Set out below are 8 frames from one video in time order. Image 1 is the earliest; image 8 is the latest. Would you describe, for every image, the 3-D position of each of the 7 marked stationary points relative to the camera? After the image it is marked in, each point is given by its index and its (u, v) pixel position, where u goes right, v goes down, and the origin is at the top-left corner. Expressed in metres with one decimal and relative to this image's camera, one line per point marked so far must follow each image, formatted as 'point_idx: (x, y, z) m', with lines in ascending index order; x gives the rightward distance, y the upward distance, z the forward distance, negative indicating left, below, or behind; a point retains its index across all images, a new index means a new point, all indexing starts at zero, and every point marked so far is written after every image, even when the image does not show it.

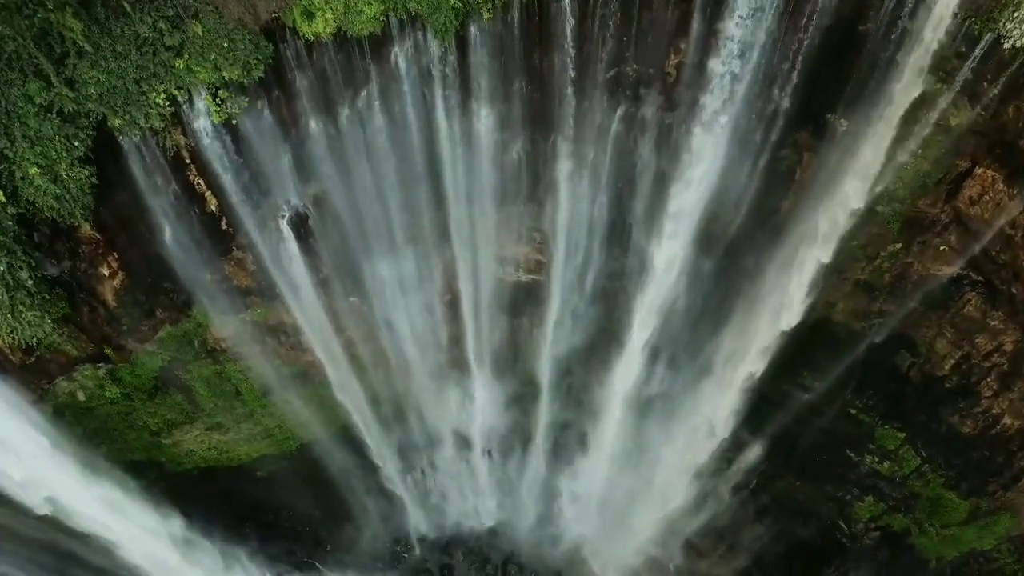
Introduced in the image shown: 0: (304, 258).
0: (-3.1, +0.6, +10.1) m
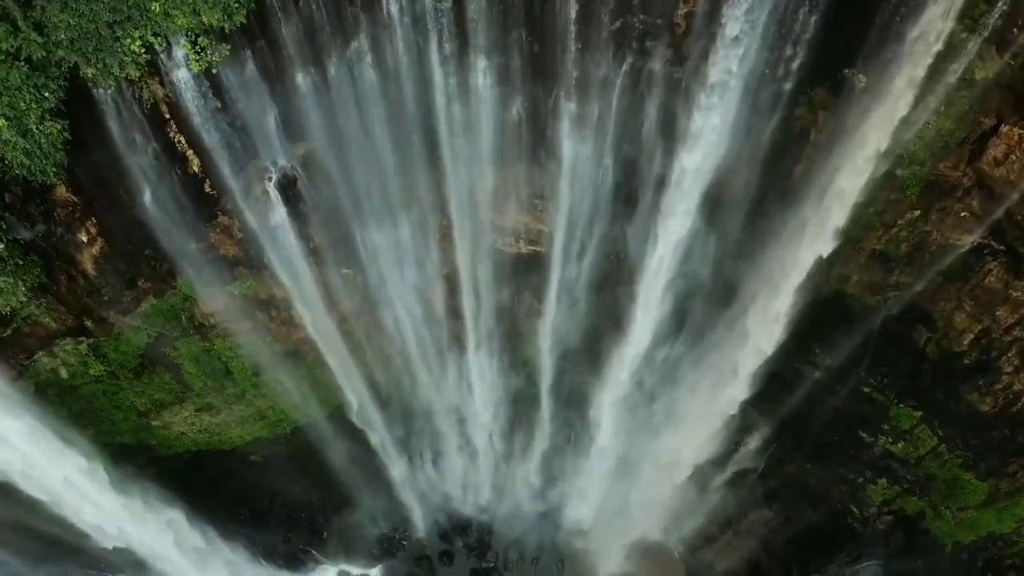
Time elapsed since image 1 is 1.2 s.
0: (-3.1, +1.0, +9.7) m
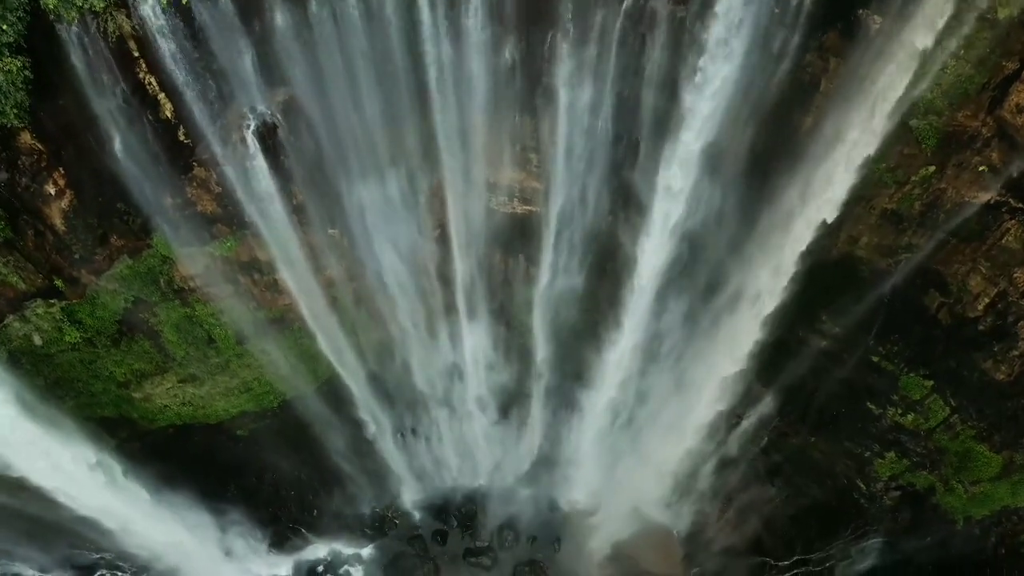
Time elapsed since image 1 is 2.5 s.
0: (-3.2, +1.5, +9.2) m
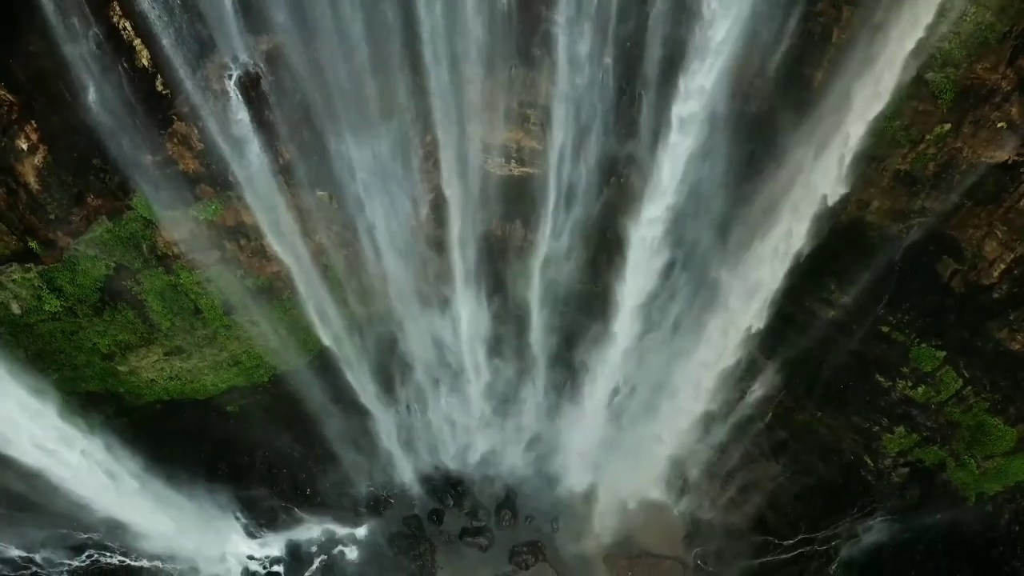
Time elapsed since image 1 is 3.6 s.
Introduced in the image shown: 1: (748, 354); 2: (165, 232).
0: (-3.2, +1.9, +8.8) m
1: (+3.9, -1.1, +11.5) m
2: (-4.7, +0.7, +9.3) m
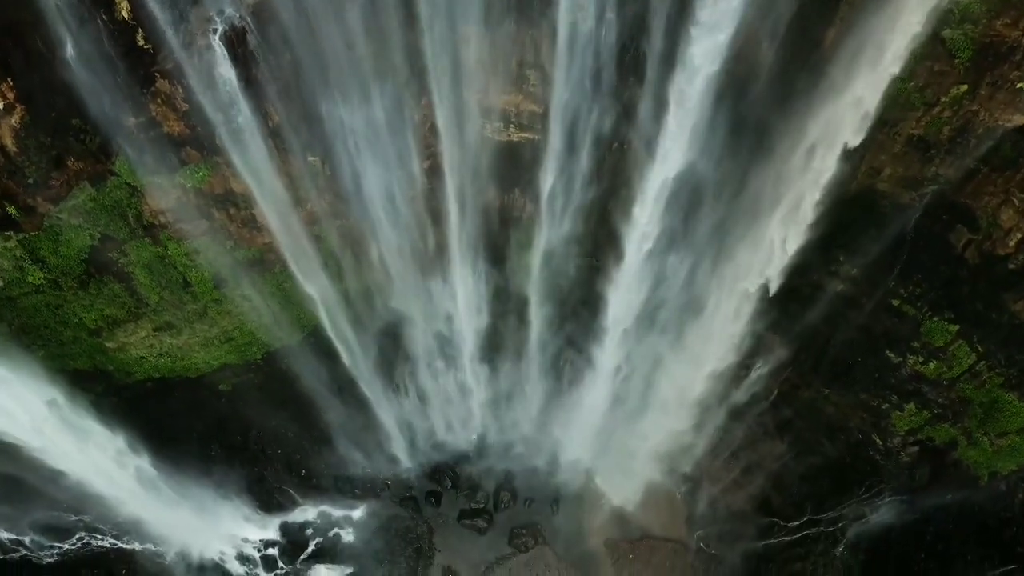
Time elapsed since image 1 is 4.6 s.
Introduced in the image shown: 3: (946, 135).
0: (-3.2, +2.3, +8.5) m
1: (+3.9, -0.7, +11.2) m
2: (-4.7, +1.1, +9.0) m
3: (+5.3, +1.9, +8.4) m
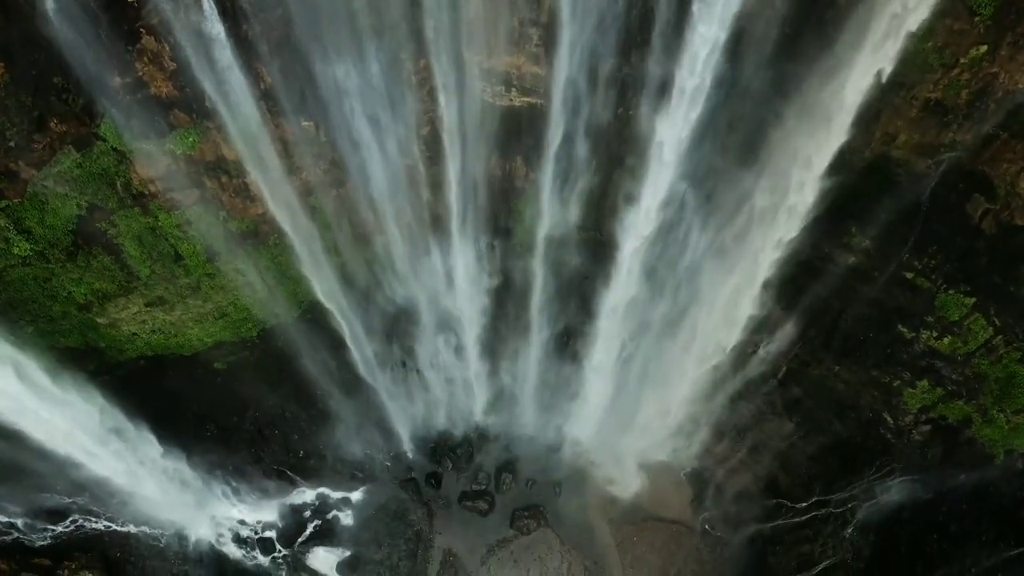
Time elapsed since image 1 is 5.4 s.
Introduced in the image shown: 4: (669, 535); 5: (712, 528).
0: (-3.2, +2.7, +8.2) m
1: (+3.9, -0.3, +10.9) m
2: (-4.6, +1.5, +8.6) m
3: (+5.3, +2.2, +8.1) m
4: (+2.8, -4.3, +12.2) m
5: (+3.6, -4.3, +12.3) m
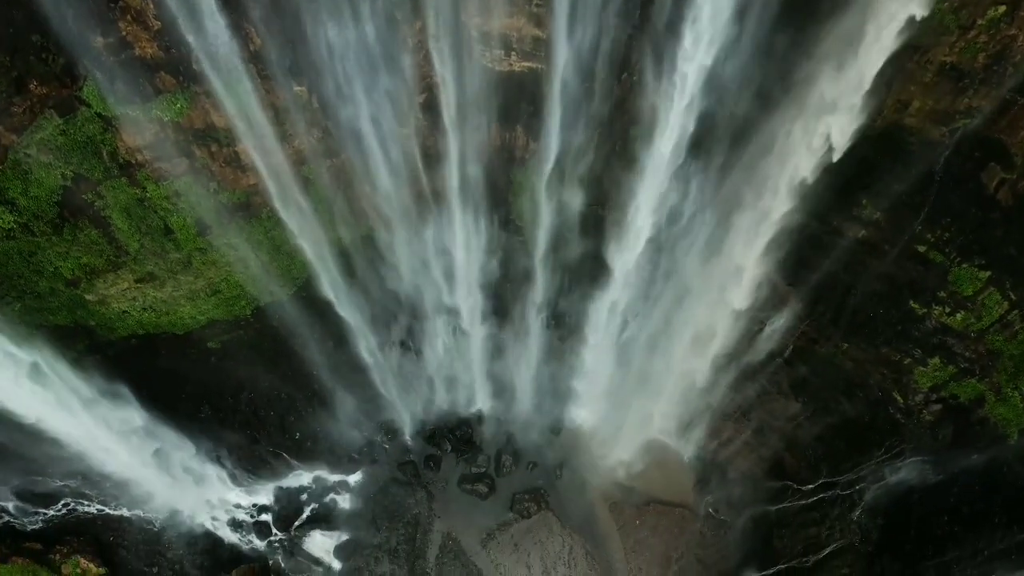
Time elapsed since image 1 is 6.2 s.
0: (-3.2, +3.0, +7.9) m
1: (+3.9, +0.1, +10.6) m
2: (-4.6, +1.8, +8.3) m
3: (+5.3, +2.6, +7.8) m
4: (+2.8, -4.0, +11.9) m
5: (+3.6, -3.9, +12.1) m
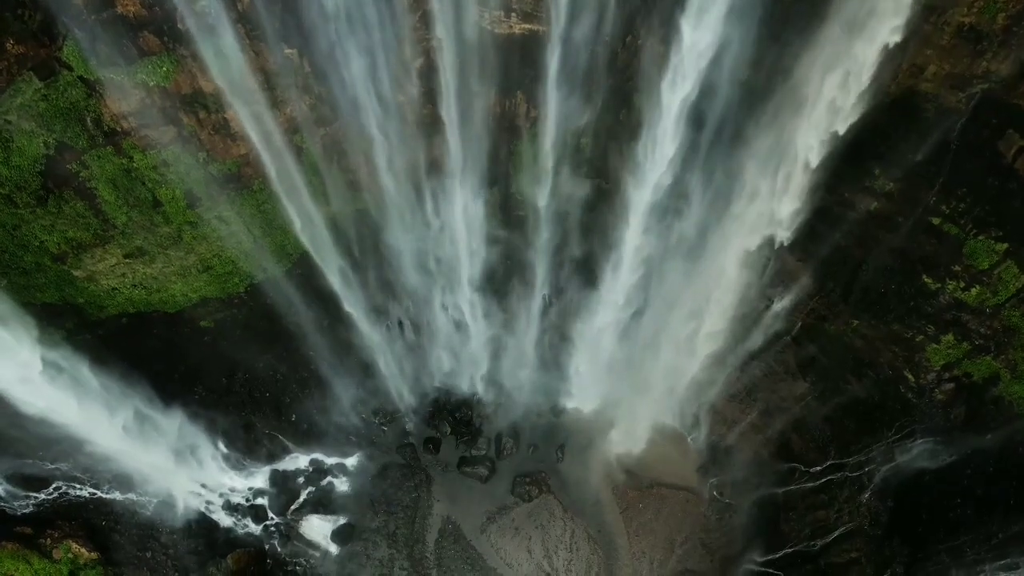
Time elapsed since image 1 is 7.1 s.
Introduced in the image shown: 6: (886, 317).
0: (-3.2, +3.3, +7.5) m
1: (+3.9, +0.5, +10.3) m
2: (-4.7, +2.1, +8.0) m
3: (+5.3, +2.9, +7.5) m
4: (+2.8, -3.6, +11.7) m
5: (+3.6, -3.5, +11.8) m
6: (+5.4, -0.4, +9.9) m
